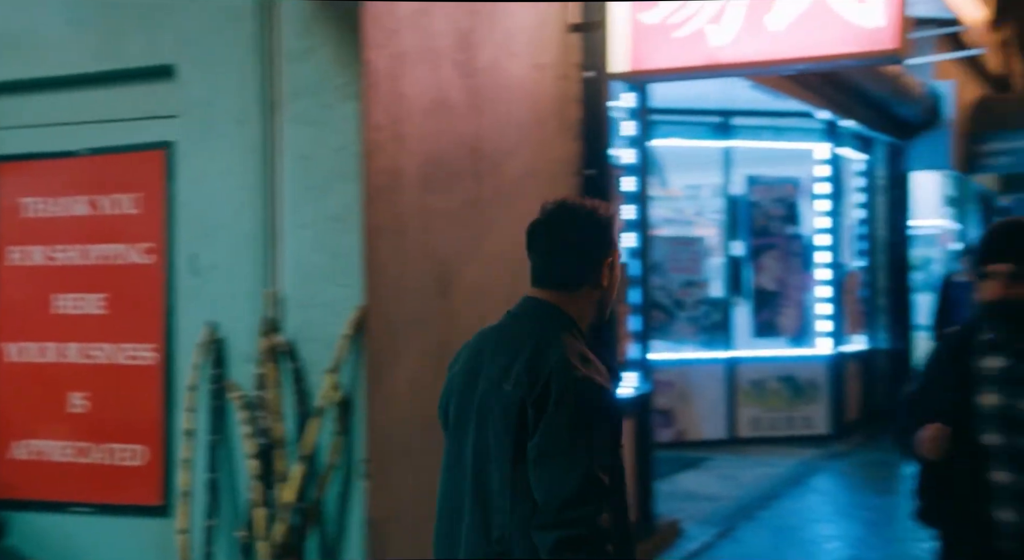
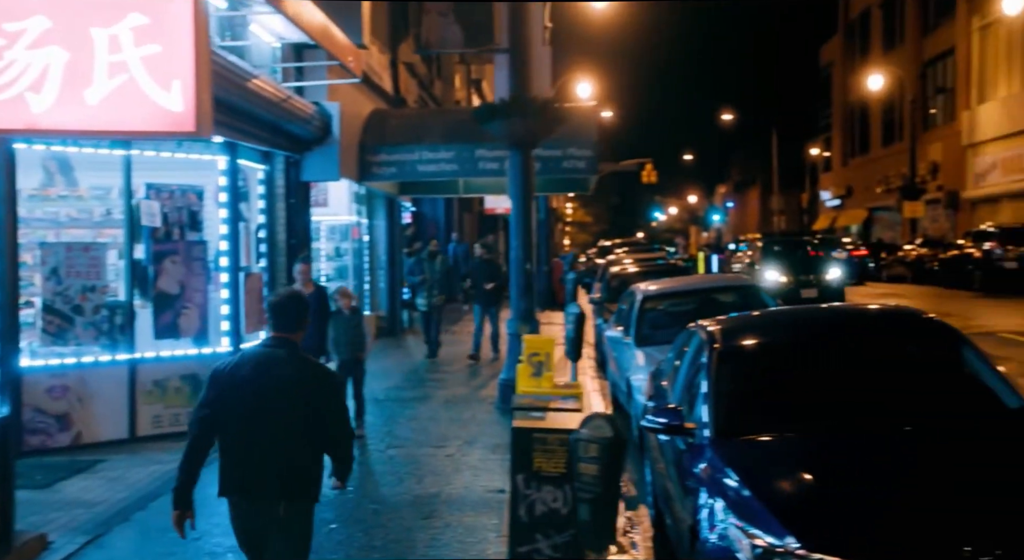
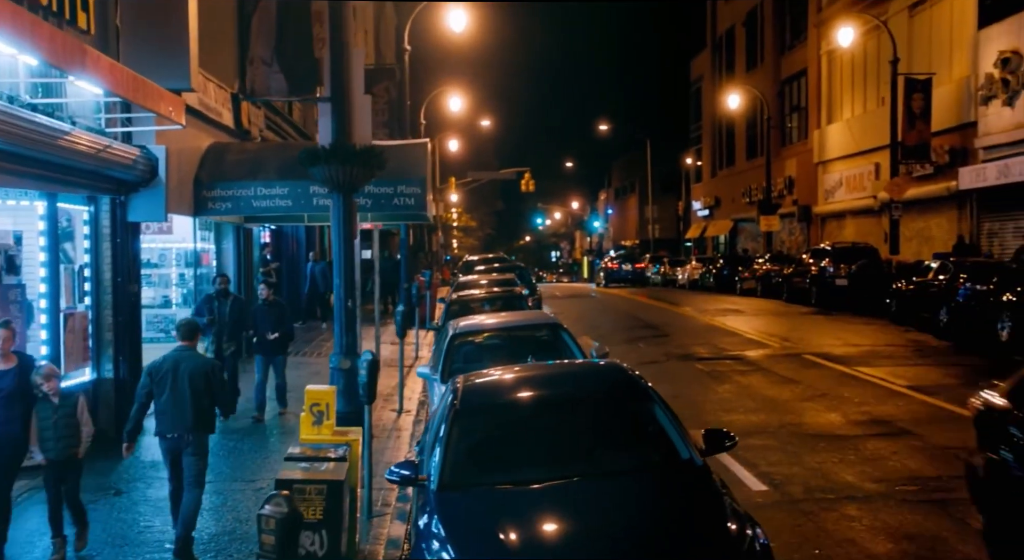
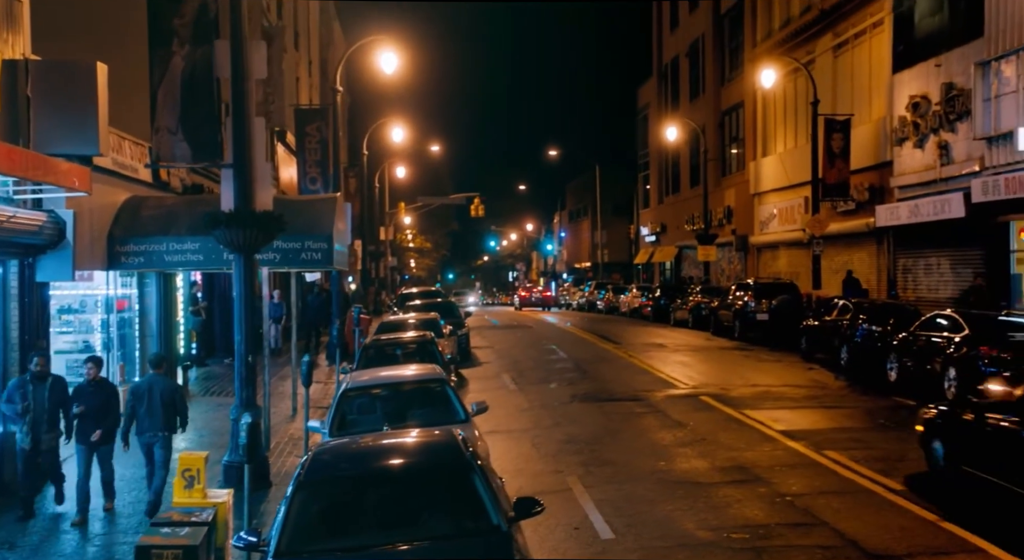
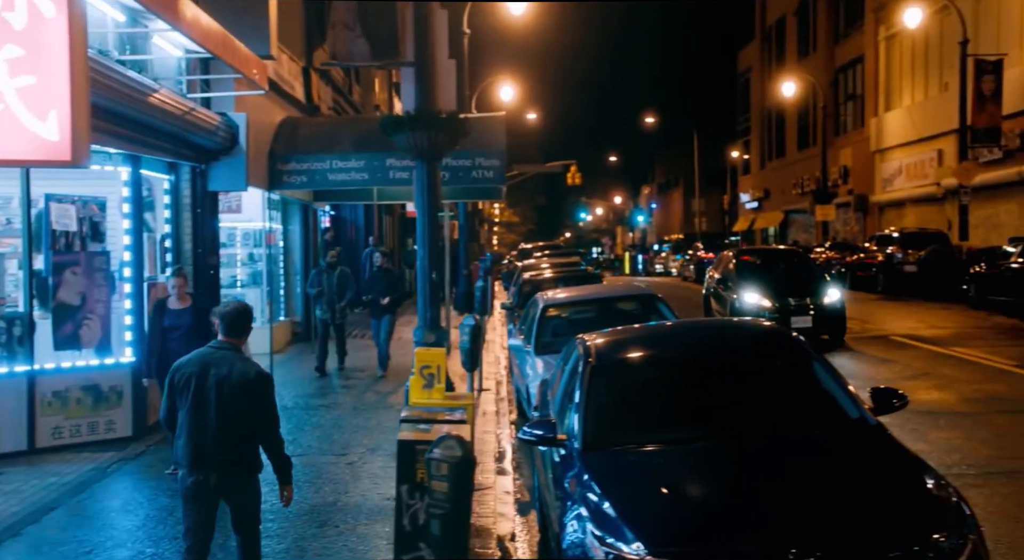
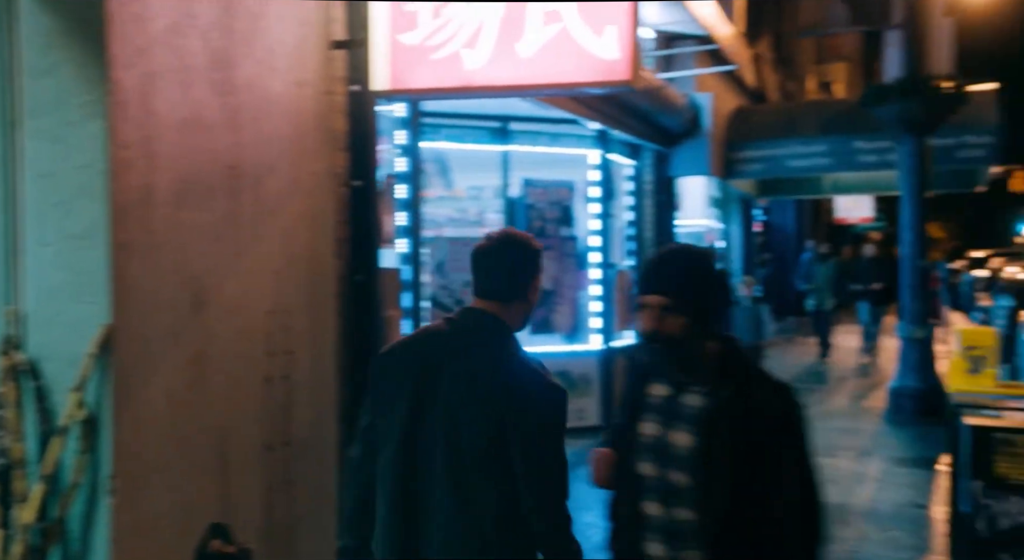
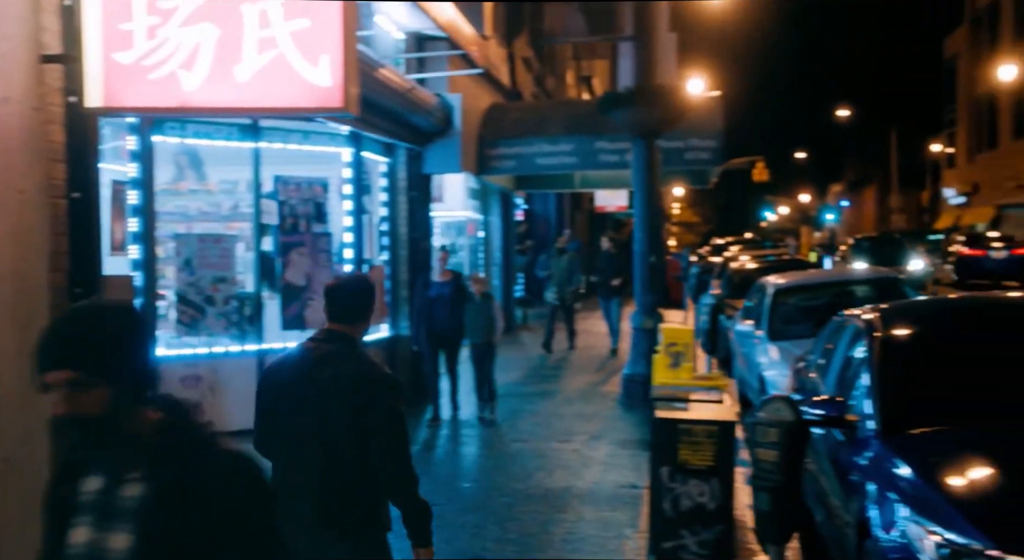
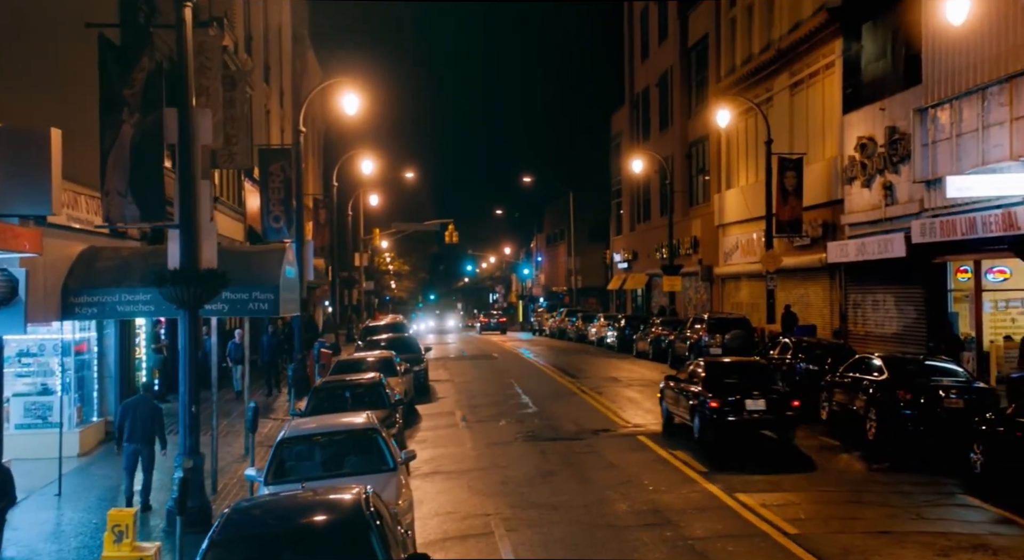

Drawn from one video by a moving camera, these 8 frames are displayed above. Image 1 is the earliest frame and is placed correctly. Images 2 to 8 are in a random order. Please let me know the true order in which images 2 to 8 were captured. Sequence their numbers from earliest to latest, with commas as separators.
6, 7, 2, 5, 3, 4, 8
